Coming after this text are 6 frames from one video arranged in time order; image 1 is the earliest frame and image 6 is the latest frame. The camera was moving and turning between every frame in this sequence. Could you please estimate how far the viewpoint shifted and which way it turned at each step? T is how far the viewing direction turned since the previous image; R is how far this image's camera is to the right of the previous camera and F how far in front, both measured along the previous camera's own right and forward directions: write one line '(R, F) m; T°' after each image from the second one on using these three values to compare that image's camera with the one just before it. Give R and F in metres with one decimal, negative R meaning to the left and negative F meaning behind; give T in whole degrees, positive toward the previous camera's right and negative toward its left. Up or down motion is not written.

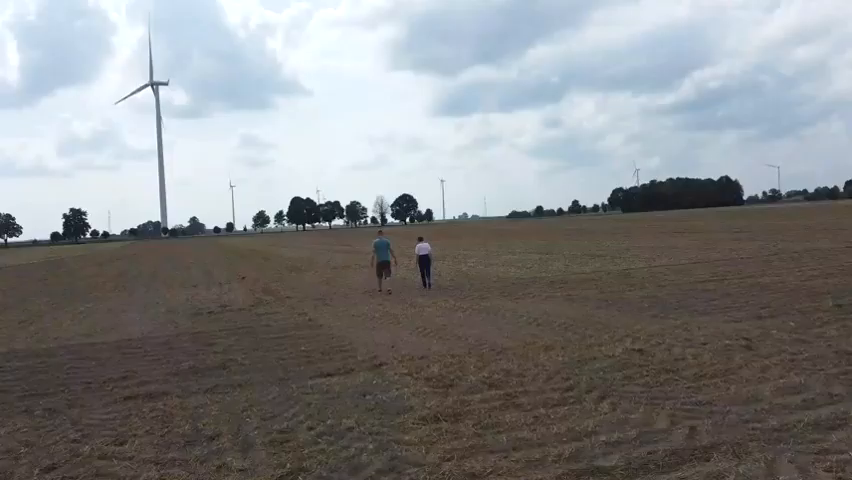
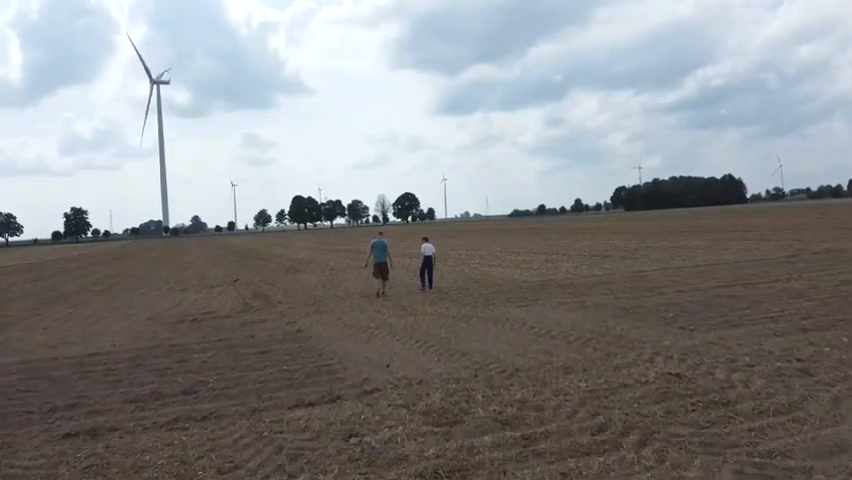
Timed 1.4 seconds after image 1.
(0.0, +1.4) m; 0°
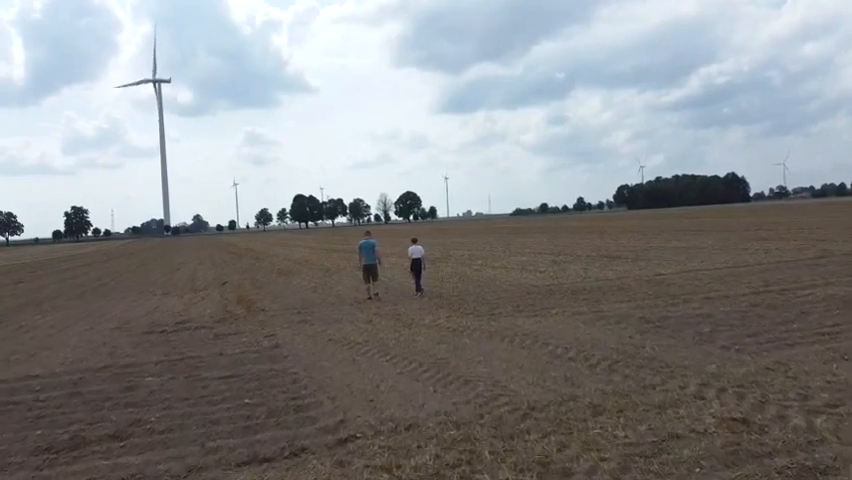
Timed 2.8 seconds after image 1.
(+0.1, +1.8) m; 0°
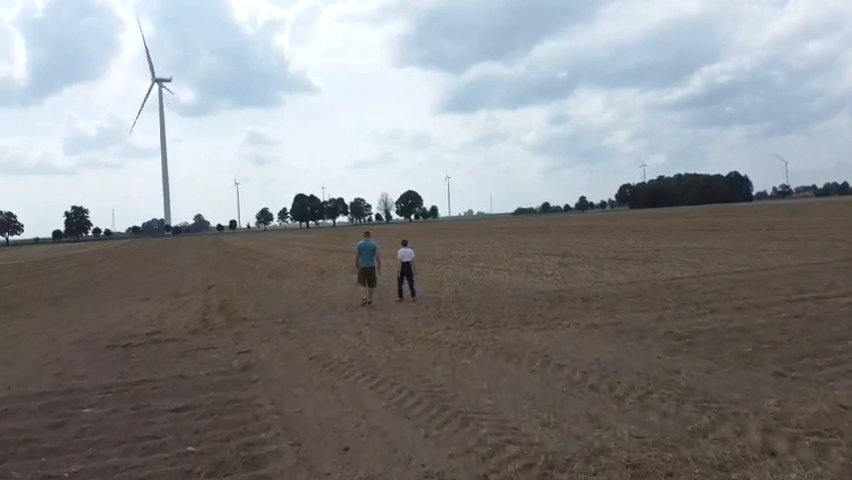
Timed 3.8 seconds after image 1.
(+0.1, +1.6) m; 0°
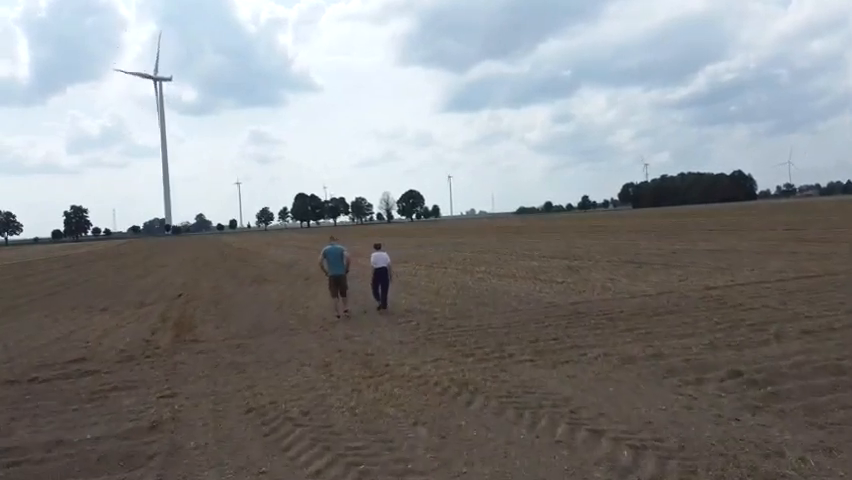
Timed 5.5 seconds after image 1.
(+0.2, +2.9) m; 0°
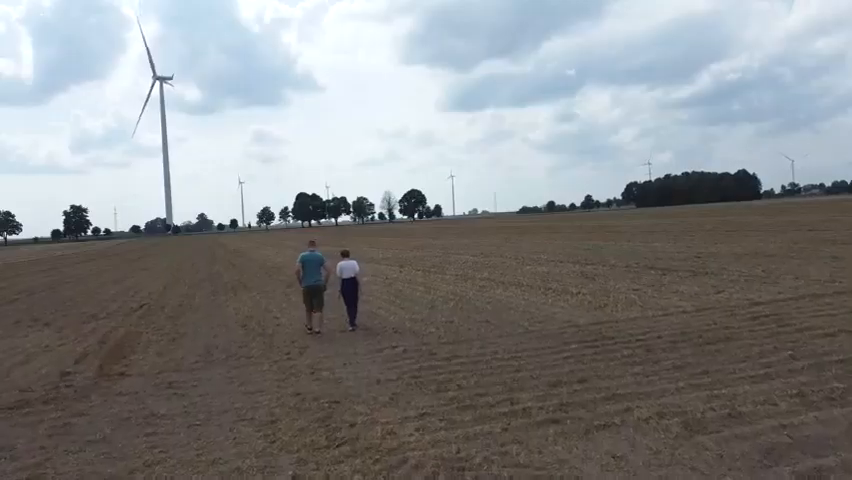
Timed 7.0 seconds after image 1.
(+0.2, +2.9) m; 0°
